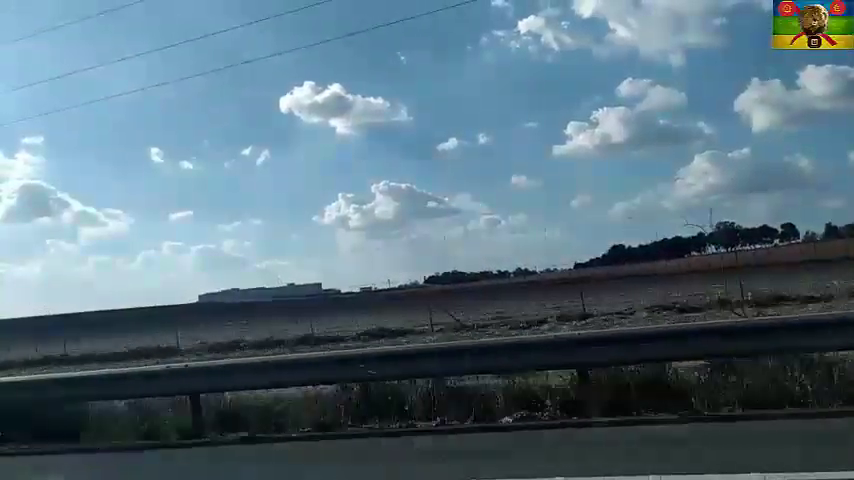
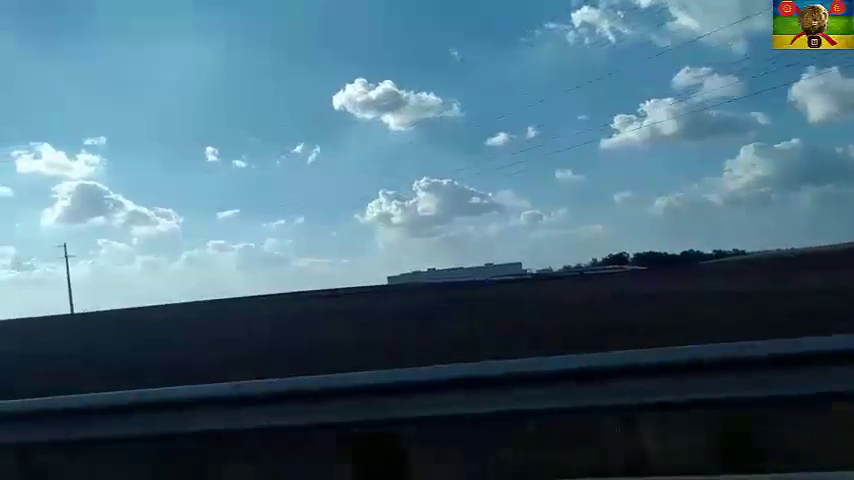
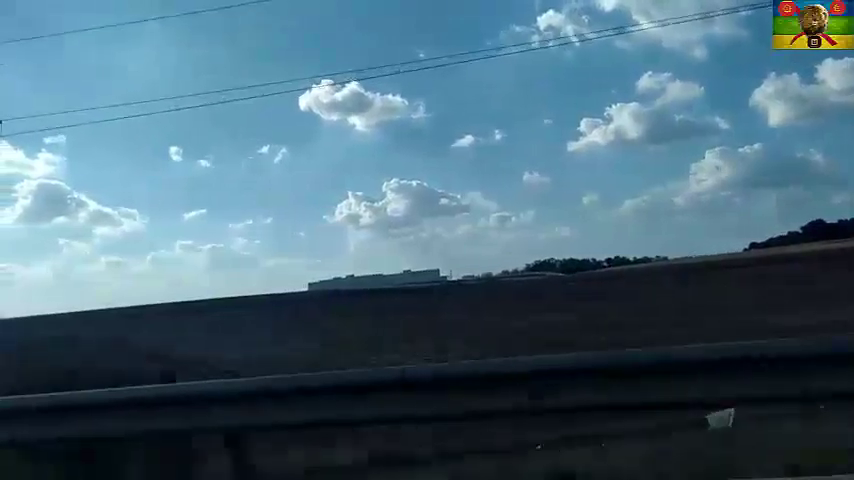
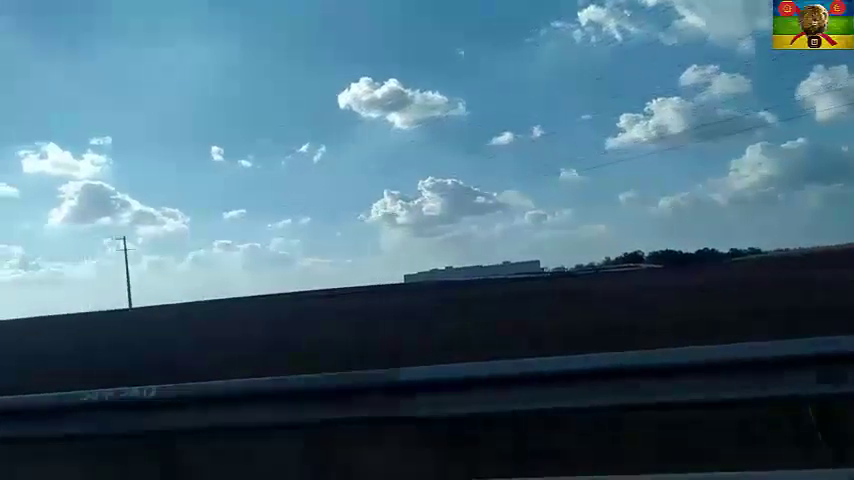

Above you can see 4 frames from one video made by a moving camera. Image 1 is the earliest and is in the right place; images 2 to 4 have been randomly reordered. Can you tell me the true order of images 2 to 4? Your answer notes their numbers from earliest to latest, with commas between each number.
3, 2, 4
